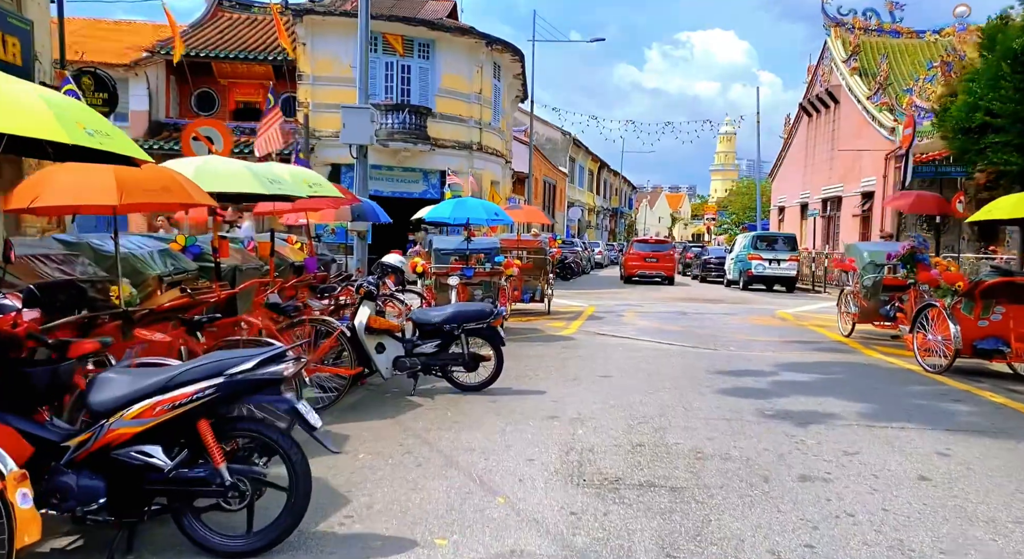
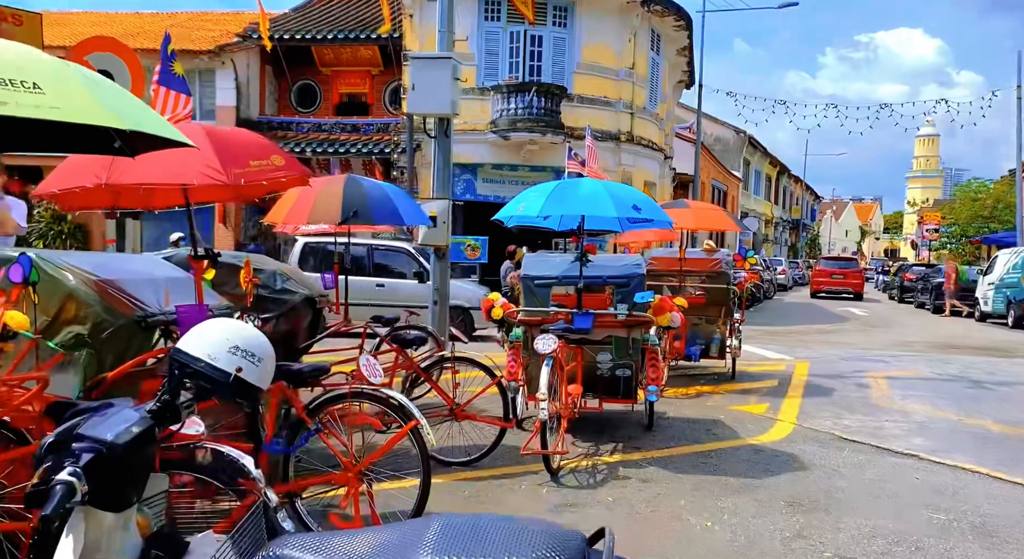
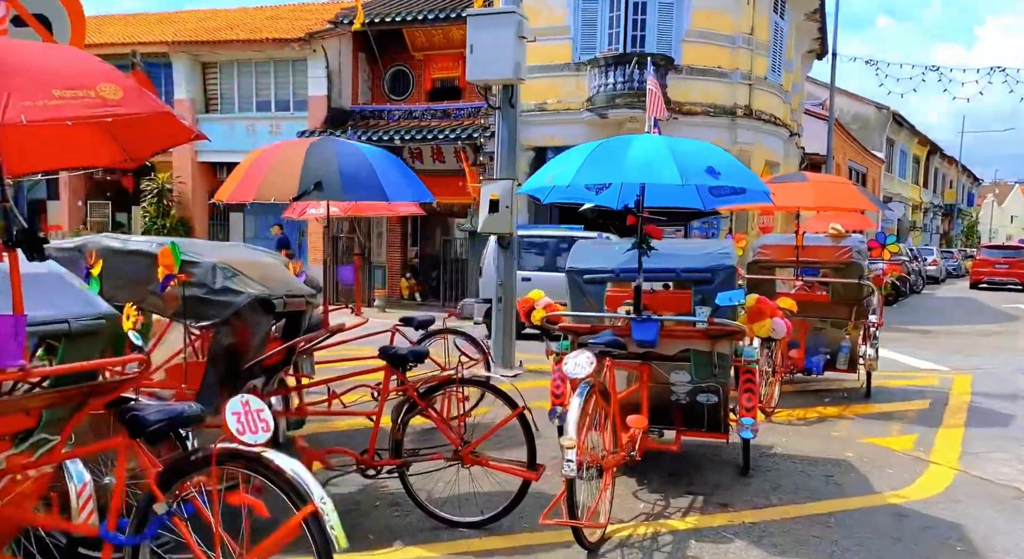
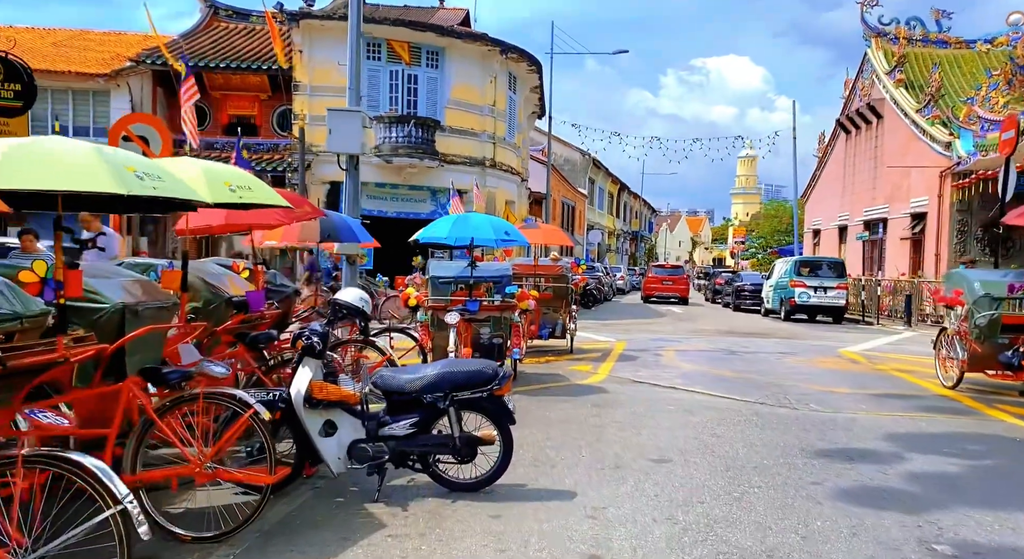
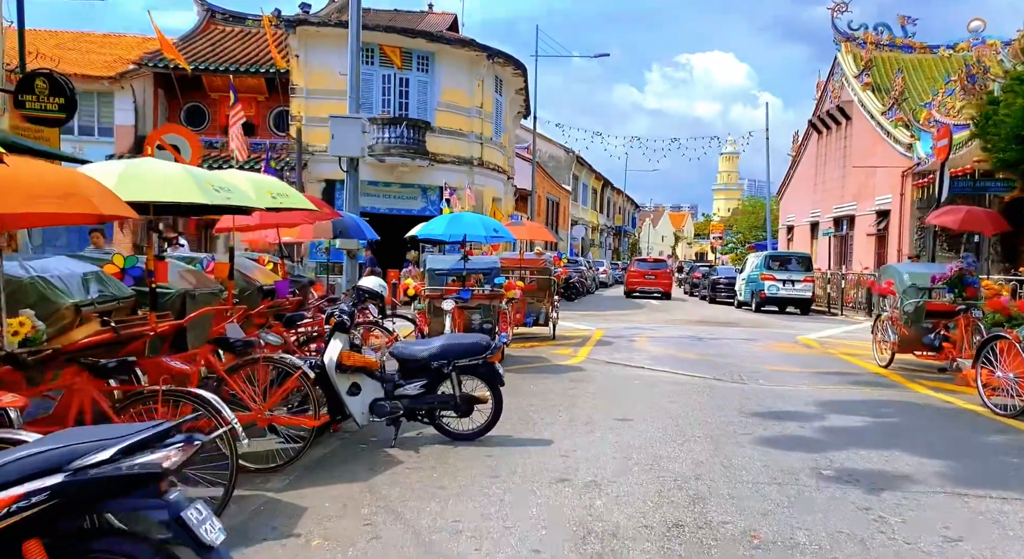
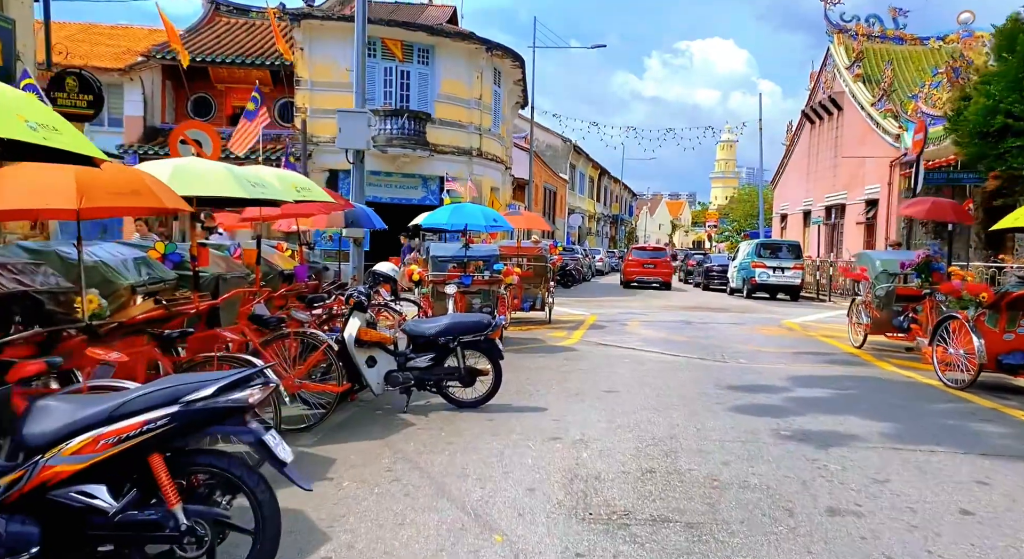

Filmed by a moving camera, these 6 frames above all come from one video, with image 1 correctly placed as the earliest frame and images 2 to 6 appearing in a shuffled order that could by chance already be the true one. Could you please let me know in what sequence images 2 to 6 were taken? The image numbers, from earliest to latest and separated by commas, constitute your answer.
6, 5, 4, 2, 3
